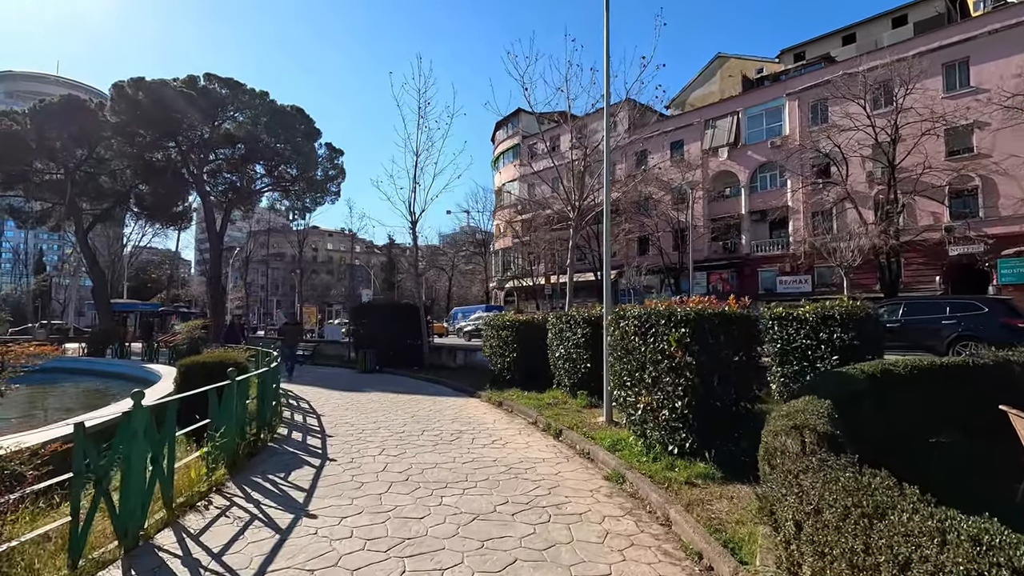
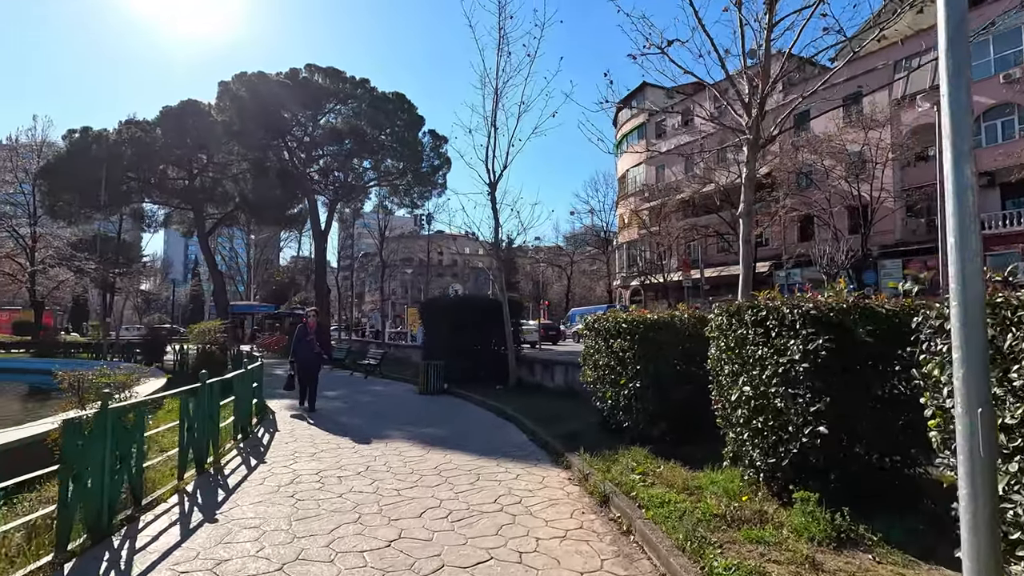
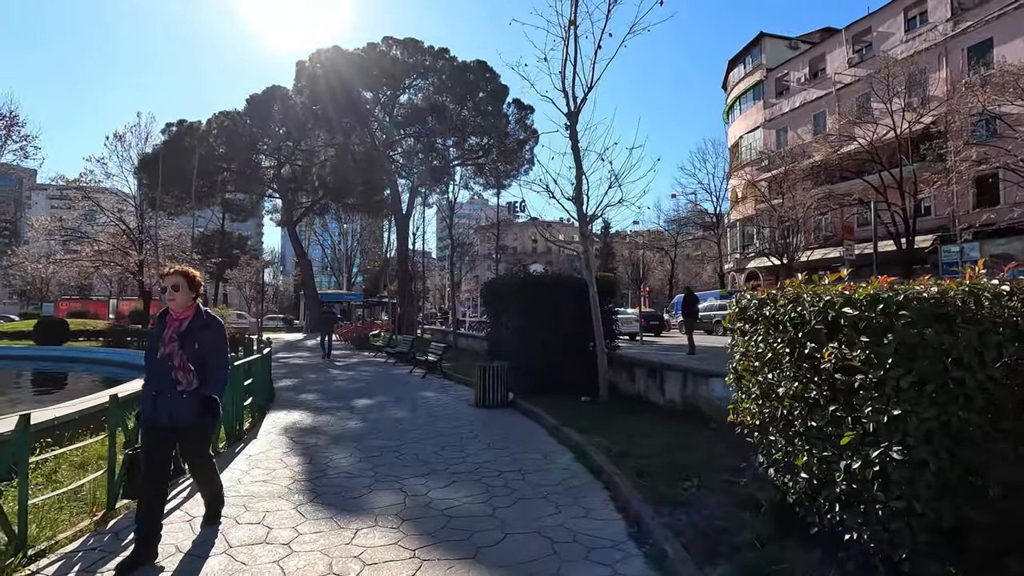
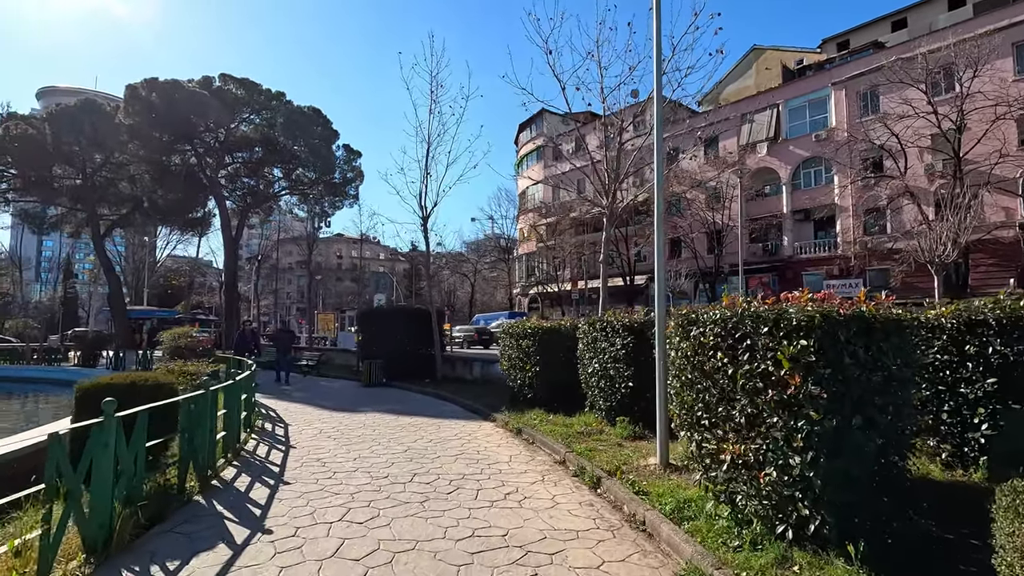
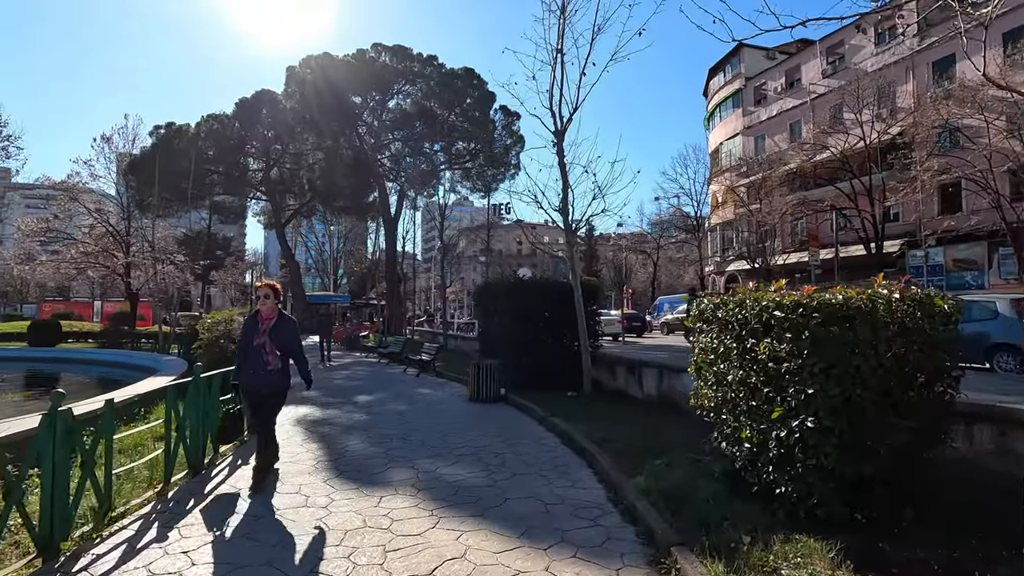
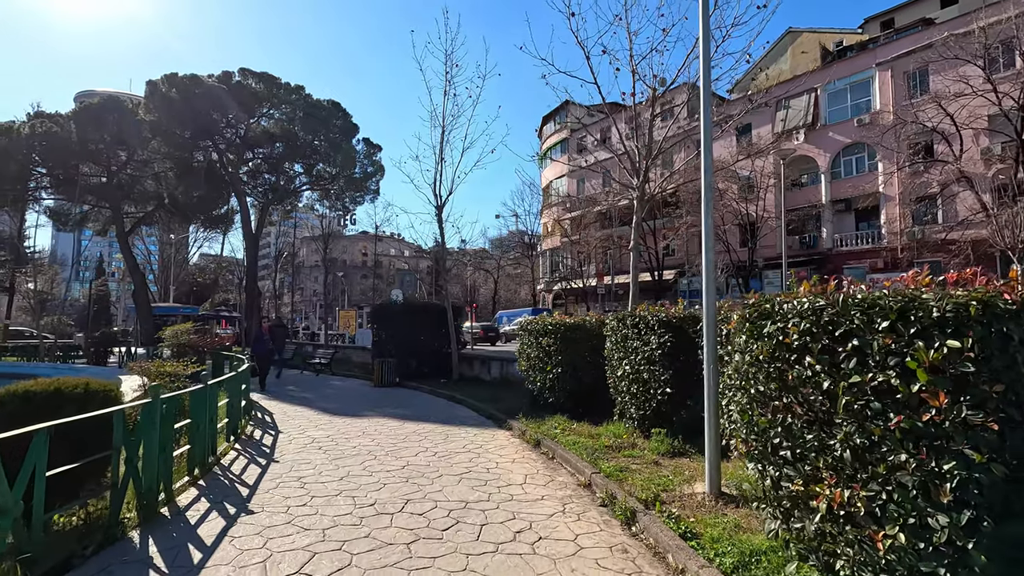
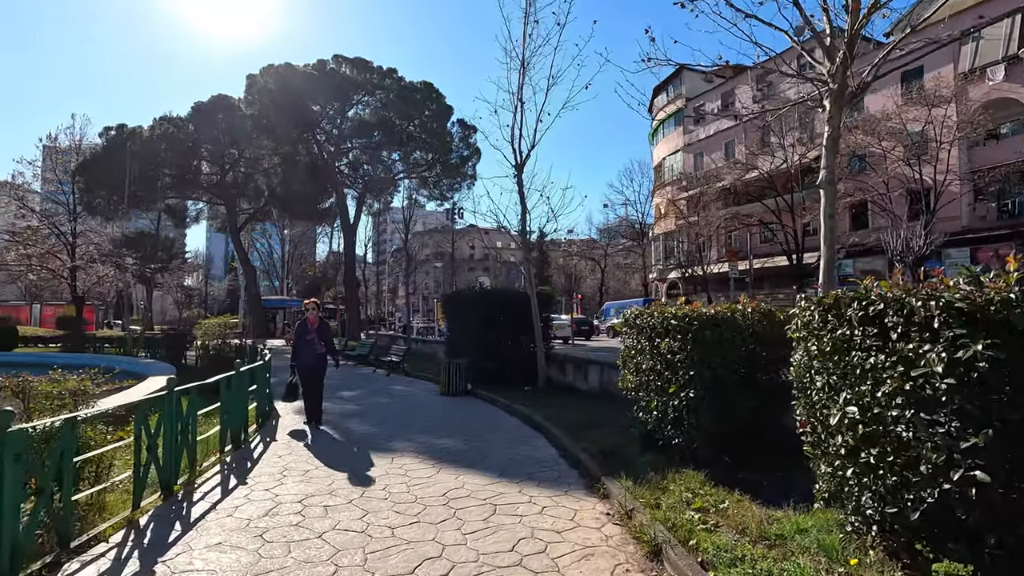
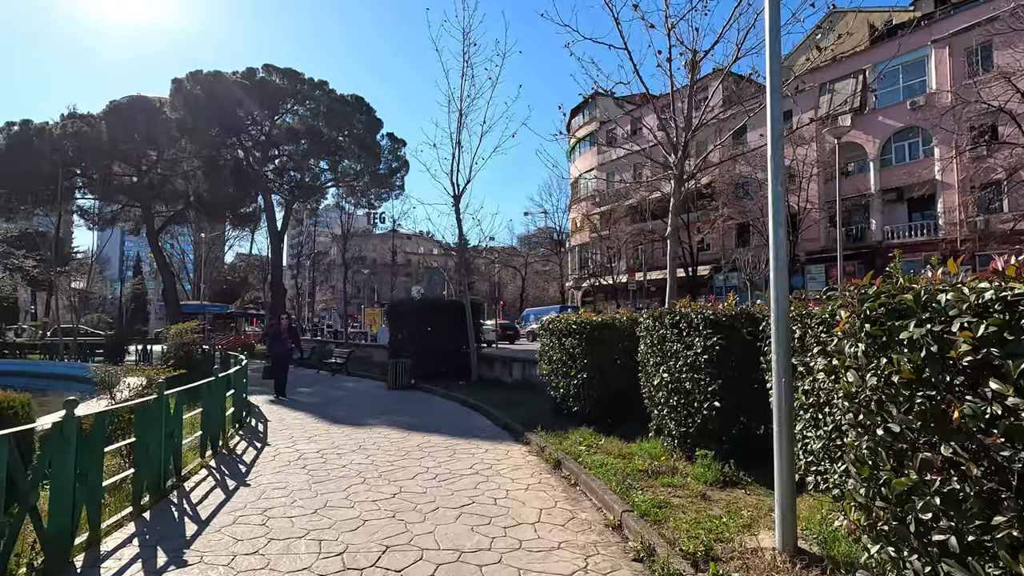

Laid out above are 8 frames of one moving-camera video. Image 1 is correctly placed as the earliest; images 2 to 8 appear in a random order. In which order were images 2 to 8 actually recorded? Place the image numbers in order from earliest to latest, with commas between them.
4, 6, 8, 2, 7, 5, 3
